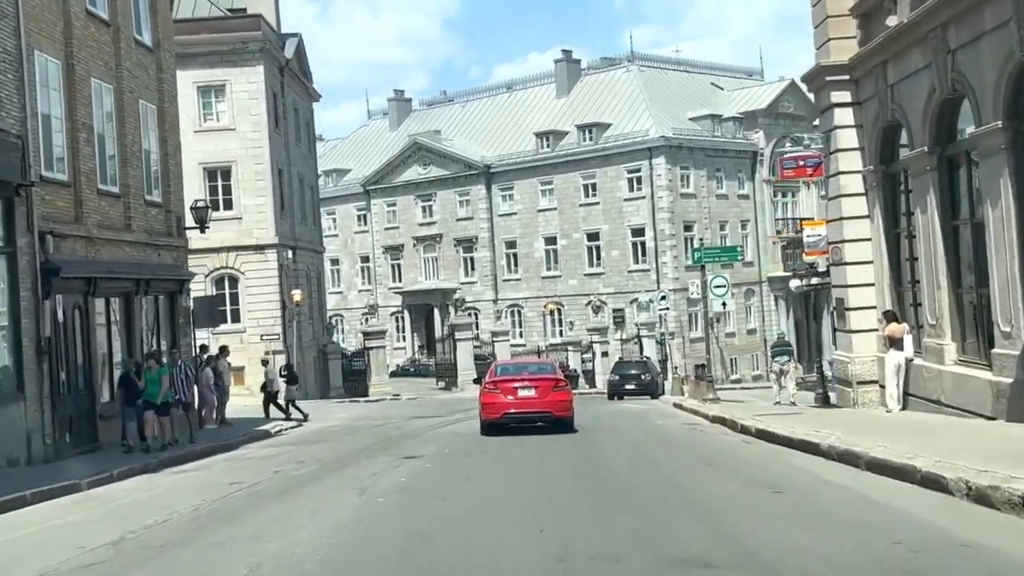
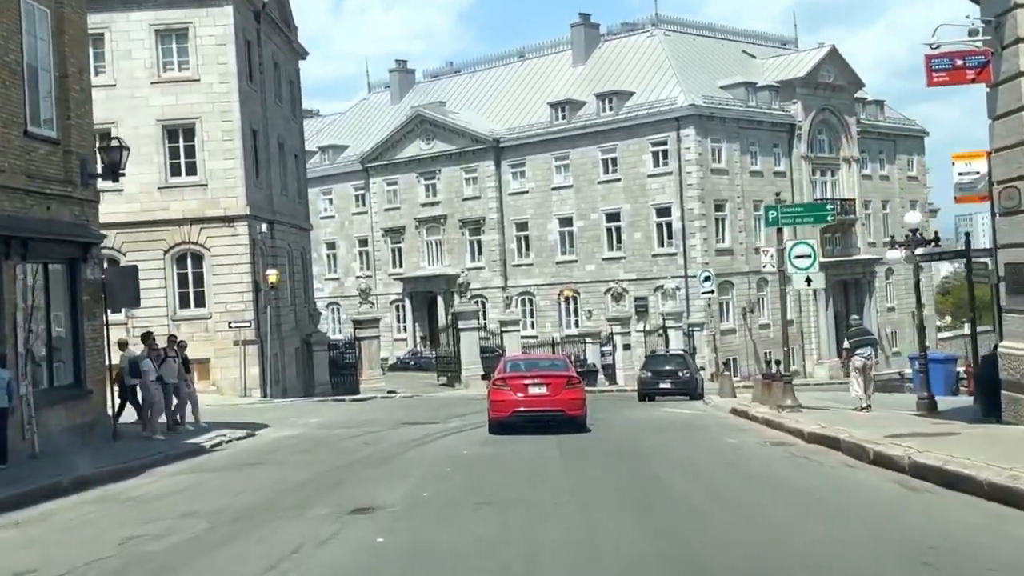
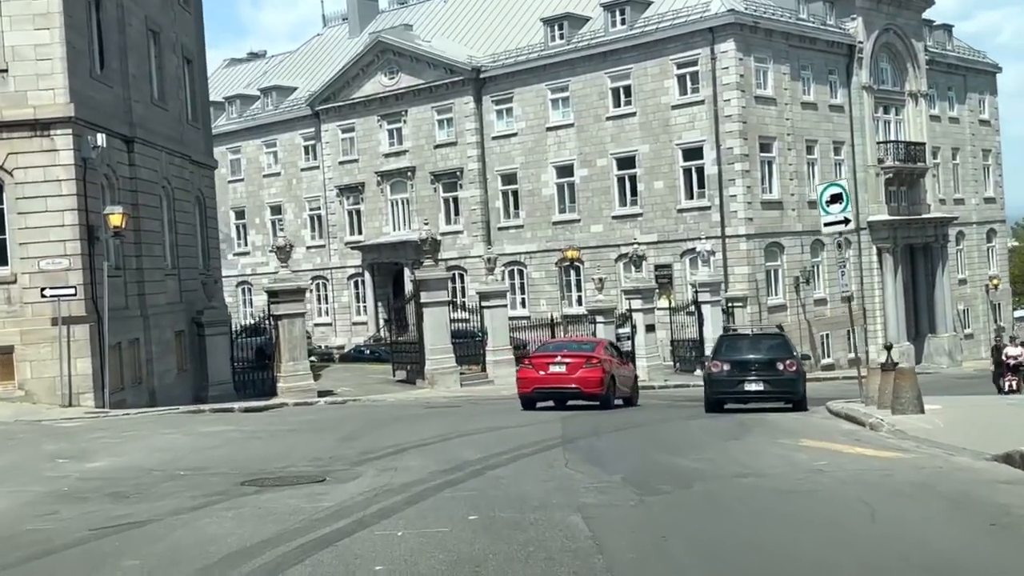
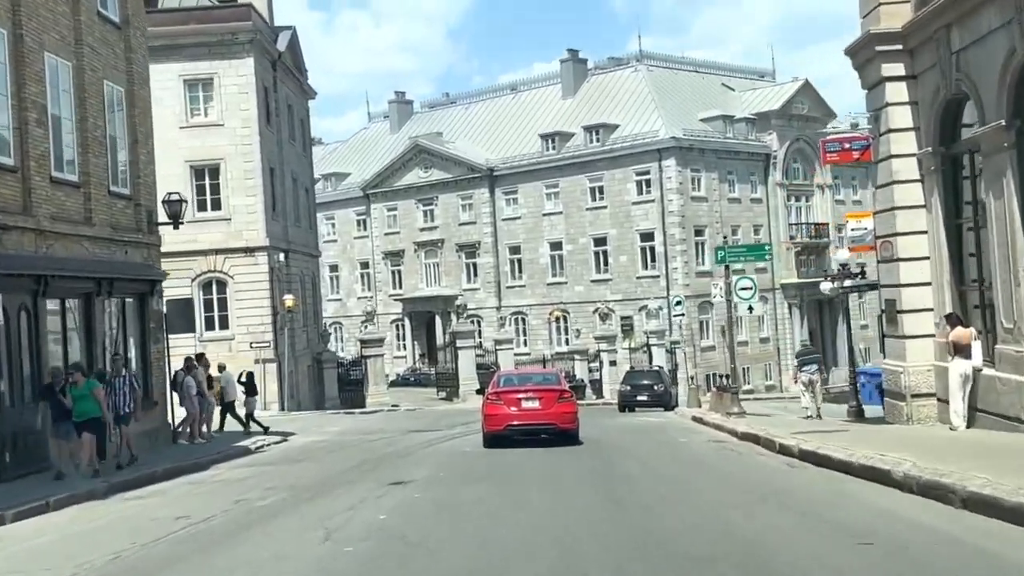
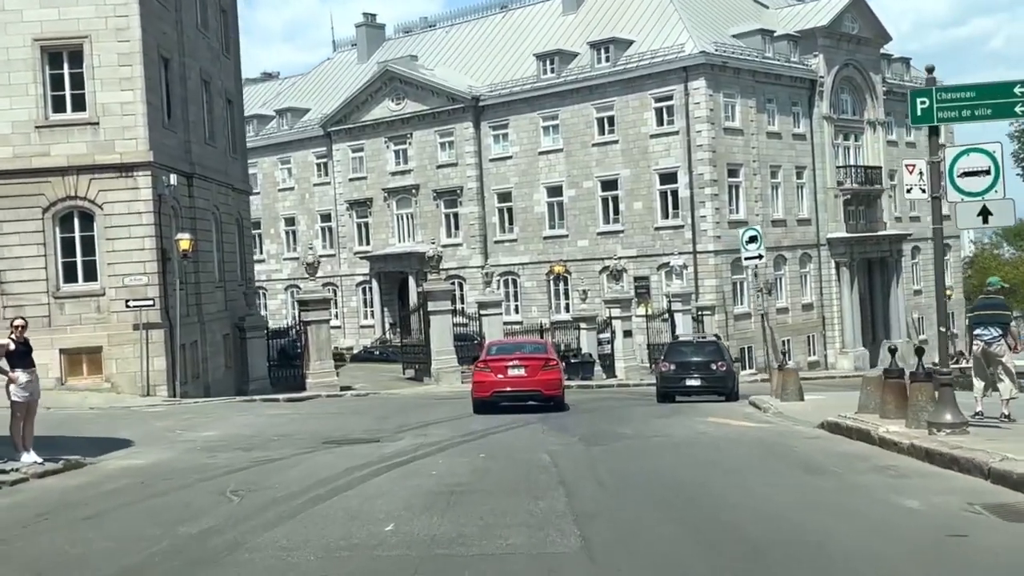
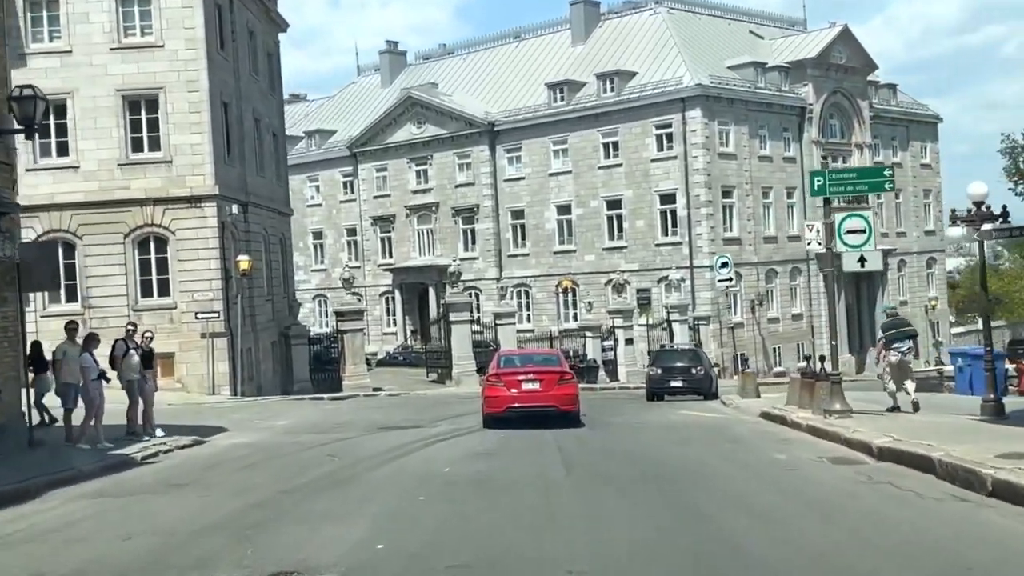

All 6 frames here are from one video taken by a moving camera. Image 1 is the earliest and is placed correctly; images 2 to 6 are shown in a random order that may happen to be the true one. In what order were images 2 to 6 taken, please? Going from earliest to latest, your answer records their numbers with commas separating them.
4, 2, 6, 5, 3
